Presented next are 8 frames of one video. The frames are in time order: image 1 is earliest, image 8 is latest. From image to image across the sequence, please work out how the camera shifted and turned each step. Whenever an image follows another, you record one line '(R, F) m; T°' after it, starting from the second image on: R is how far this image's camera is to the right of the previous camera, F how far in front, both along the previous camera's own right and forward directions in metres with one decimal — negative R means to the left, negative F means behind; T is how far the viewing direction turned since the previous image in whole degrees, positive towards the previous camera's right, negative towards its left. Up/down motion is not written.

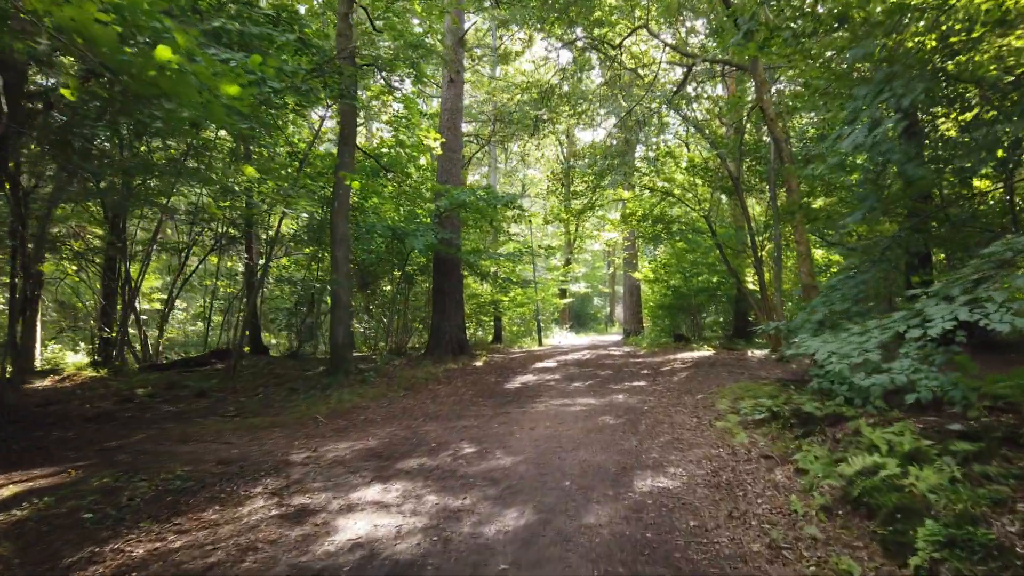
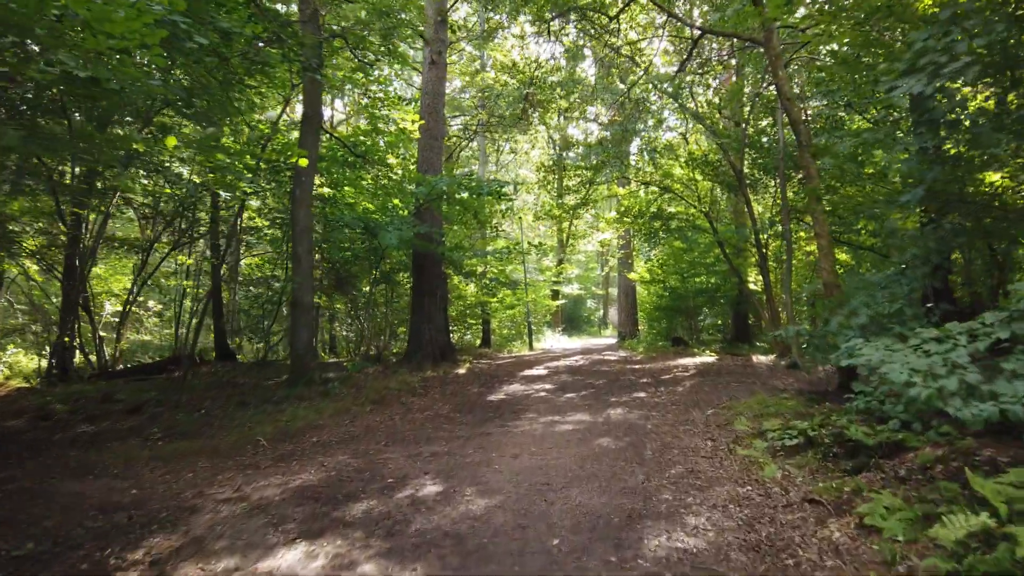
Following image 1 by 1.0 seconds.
(+0.1, +1.2) m; +1°
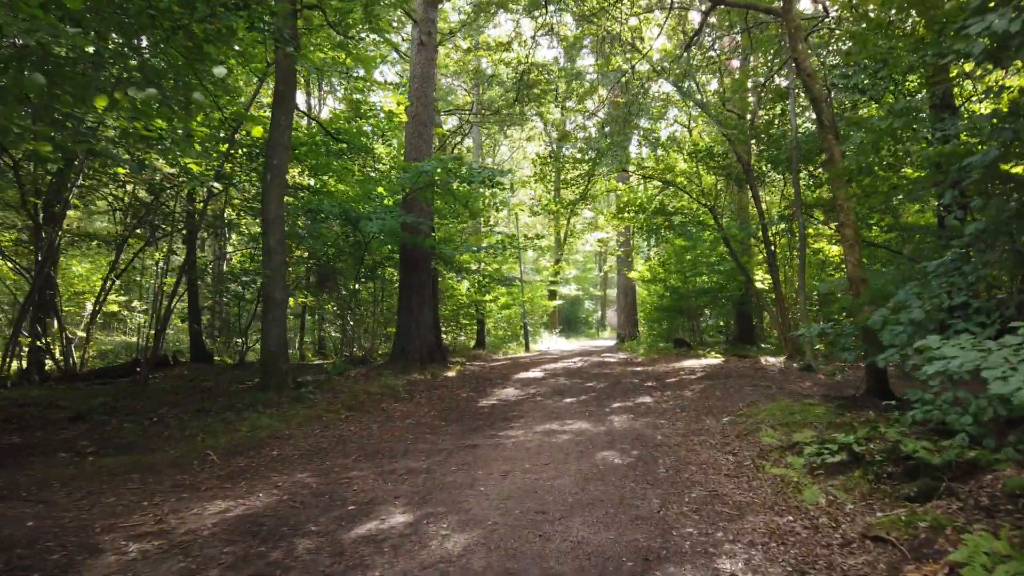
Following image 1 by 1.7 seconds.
(0.0, +0.8) m; 0°
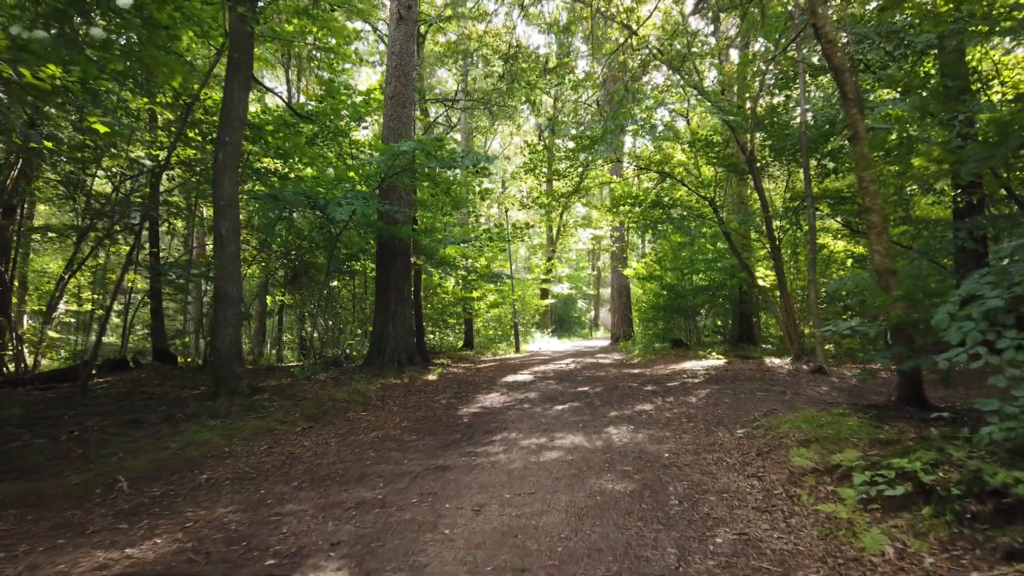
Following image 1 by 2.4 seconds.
(+0.1, +0.9) m; +1°
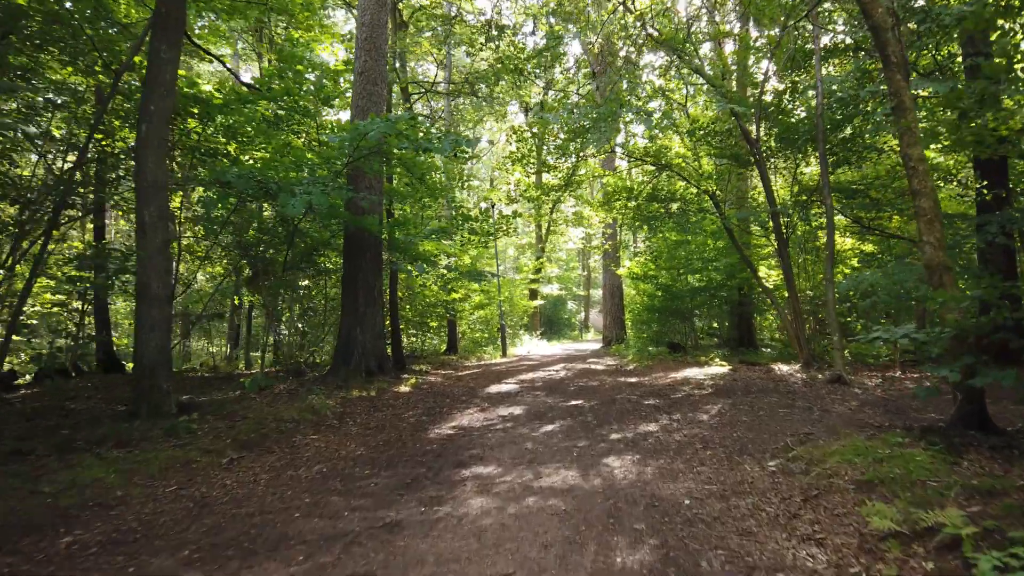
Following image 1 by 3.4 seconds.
(+0.1, +1.2) m; +1°
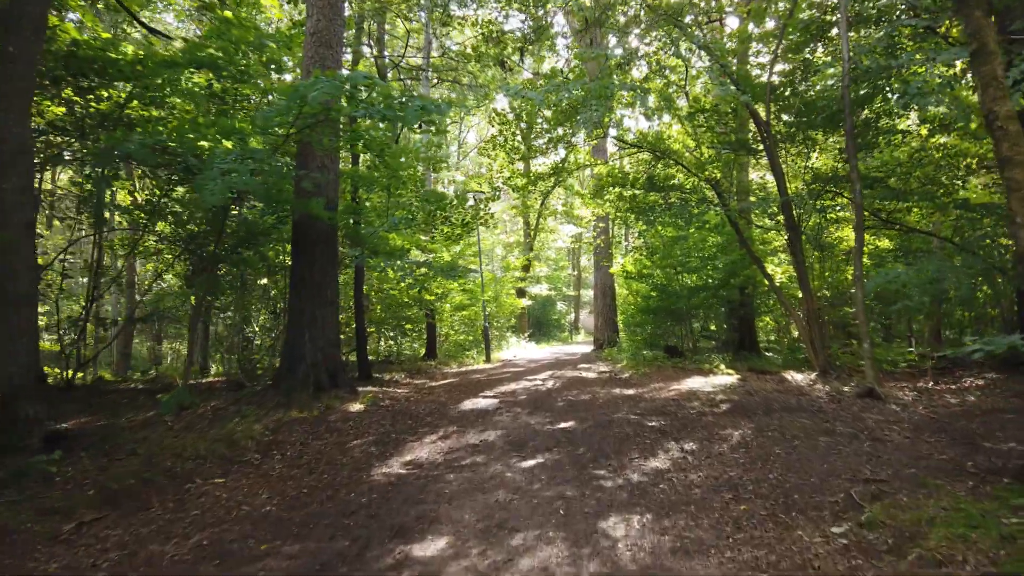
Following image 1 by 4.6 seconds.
(+0.1, +1.4) m; +1°
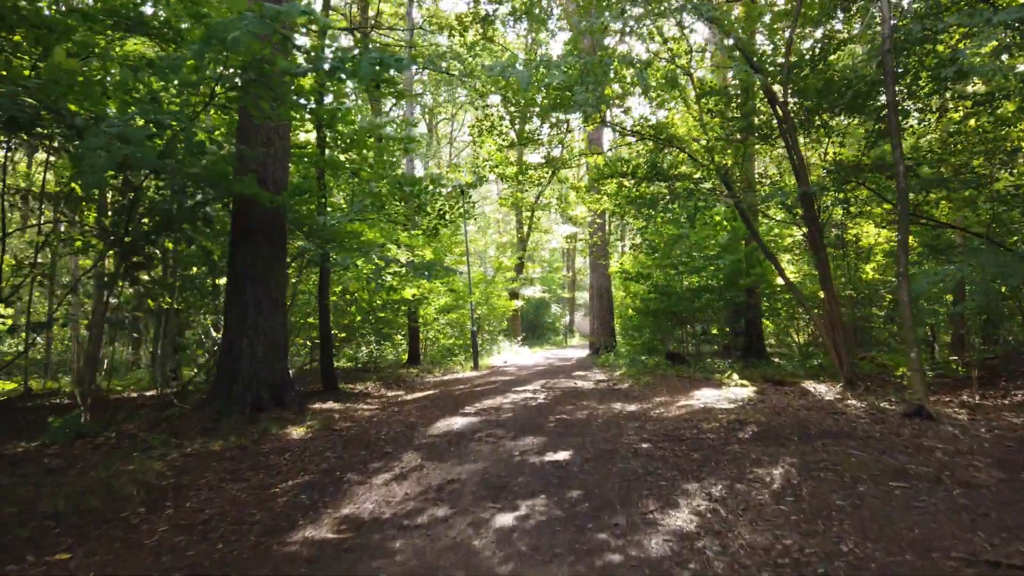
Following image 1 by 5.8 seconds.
(+0.1, +1.3) m; 0°
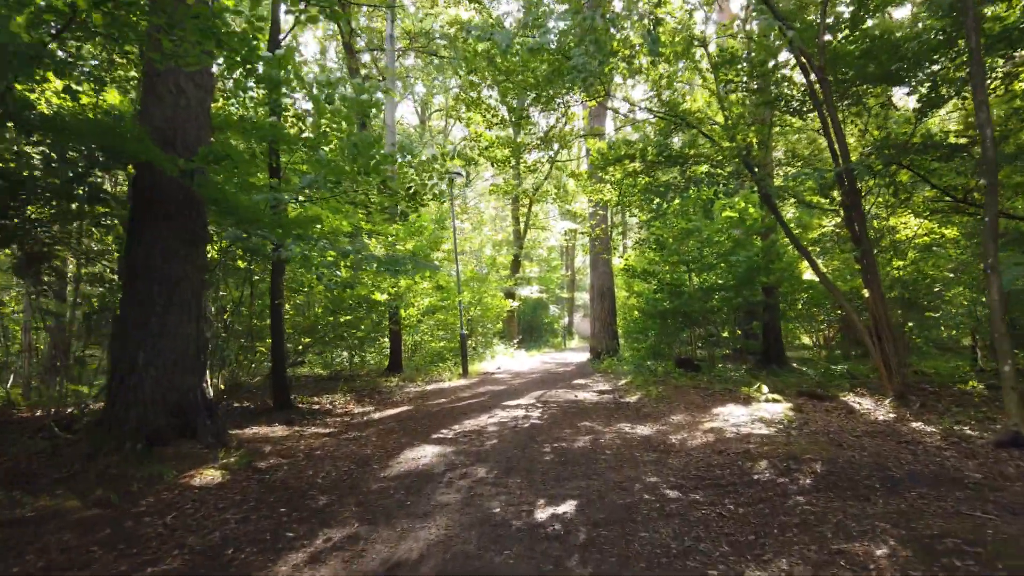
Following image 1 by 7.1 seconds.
(+0.1, +1.5) m; 0°
